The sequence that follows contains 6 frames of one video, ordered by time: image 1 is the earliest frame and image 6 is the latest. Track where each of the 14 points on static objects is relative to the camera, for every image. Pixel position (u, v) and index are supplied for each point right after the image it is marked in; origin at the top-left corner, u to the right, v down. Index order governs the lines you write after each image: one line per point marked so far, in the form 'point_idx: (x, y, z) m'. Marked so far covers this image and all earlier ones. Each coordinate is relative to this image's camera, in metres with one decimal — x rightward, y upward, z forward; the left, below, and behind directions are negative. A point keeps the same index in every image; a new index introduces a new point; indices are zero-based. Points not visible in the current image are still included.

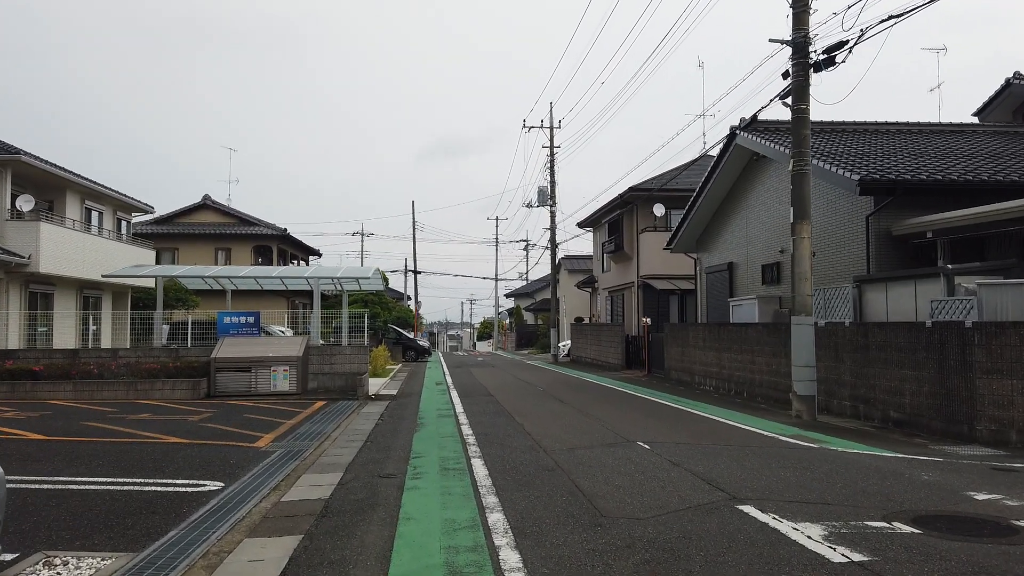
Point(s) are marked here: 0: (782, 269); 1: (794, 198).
0: (+5.3, +0.4, +14.8) m
1: (+4.0, +1.3, +10.7) m
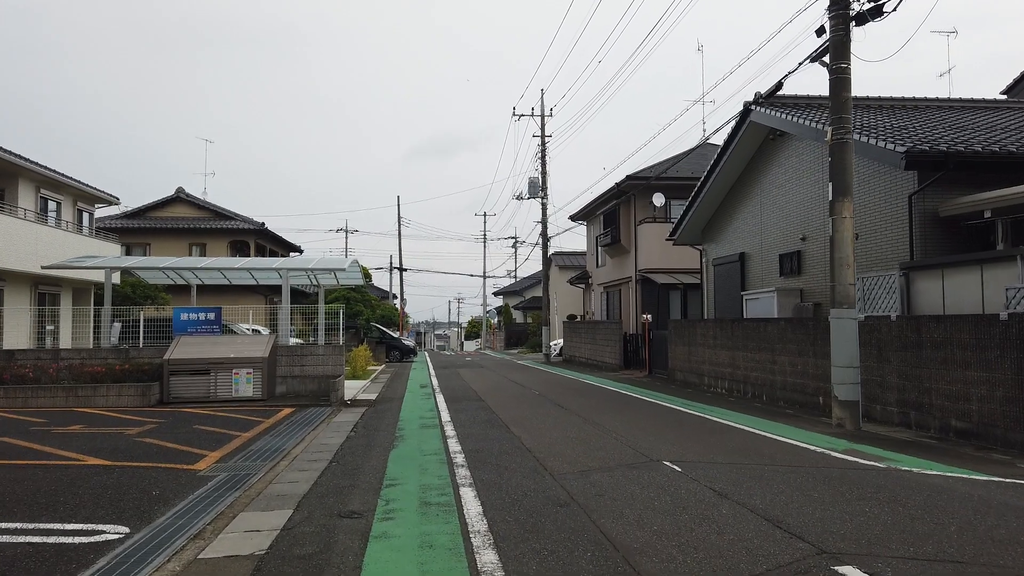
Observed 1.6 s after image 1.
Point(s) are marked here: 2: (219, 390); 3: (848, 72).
0: (+5.2, +0.5, +13.4) m
1: (+3.9, +1.4, +9.3) m
2: (-4.8, -1.7, +12.4) m
3: (+4.1, +2.6, +9.2) m
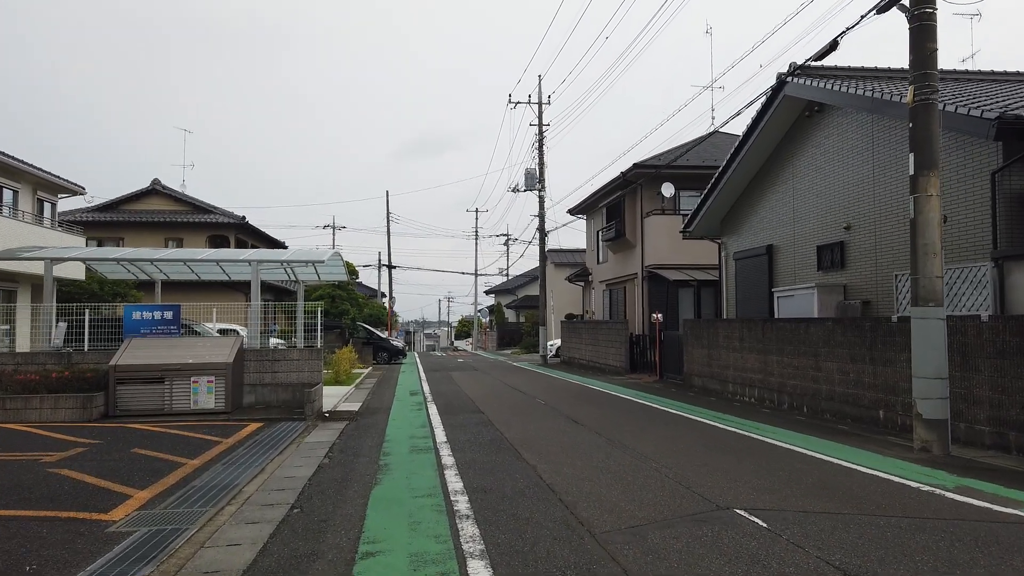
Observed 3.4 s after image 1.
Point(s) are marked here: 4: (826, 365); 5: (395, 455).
0: (+5.2, +0.6, +11.8) m
1: (+4.0, +1.5, +7.6) m
2: (-4.8, -1.6, +10.6) m
3: (+4.2, +2.7, +7.6) m
4: (+4.4, -1.1, +10.6) m
5: (-1.2, -1.7, +7.5) m
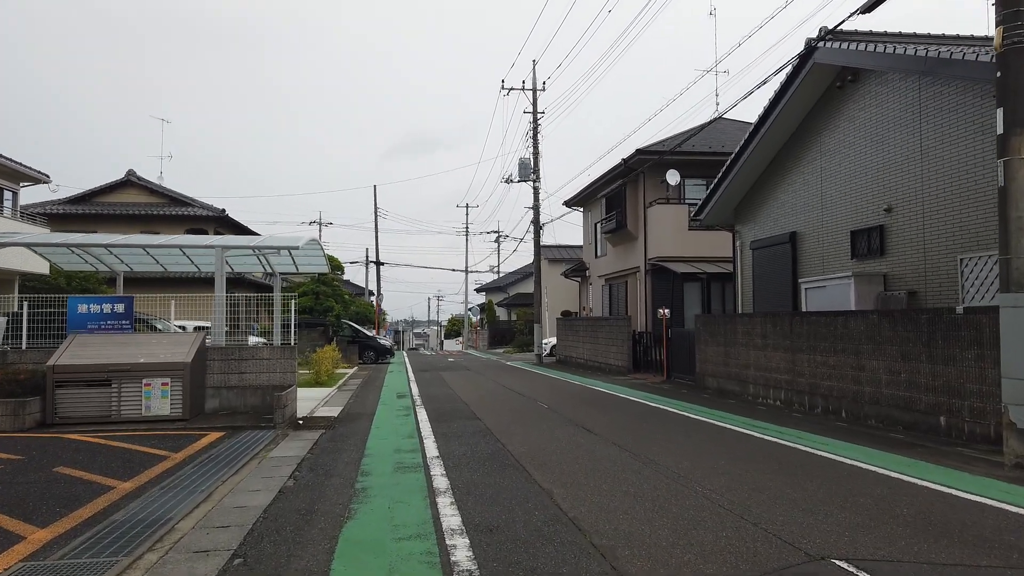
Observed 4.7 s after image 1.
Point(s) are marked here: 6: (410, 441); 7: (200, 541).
0: (+5.2, +0.7, +10.5) m
1: (+4.1, +1.6, +6.3) m
2: (-4.7, -1.5, +9.2) m
3: (+4.3, +2.9, +6.3) m
4: (+4.4, -0.9, +9.4) m
5: (-1.1, -1.5, +6.1) m
6: (-1.1, -1.6, +7.8) m
7: (-1.8, -1.5, +4.4) m
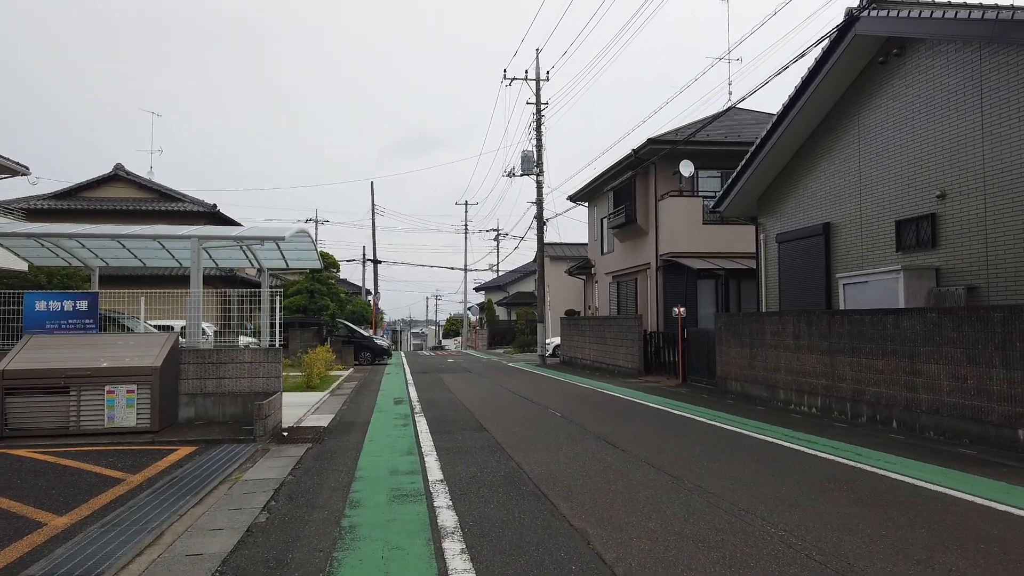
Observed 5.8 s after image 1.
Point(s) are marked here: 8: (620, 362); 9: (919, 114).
0: (+5.4, +0.8, +9.4) m
1: (+4.2, +1.7, +5.2) m
2: (-4.6, -1.4, +8.1) m
3: (+4.4, +2.9, +5.2) m
4: (+4.6, -0.9, +8.3) m
5: (-1.0, -1.5, +5.1) m
6: (-0.9, -1.5, +6.7) m
7: (-1.7, -1.4, +3.3) m
8: (+2.8, -1.9, +19.1) m
9: (+5.3, +2.3, +9.8) m
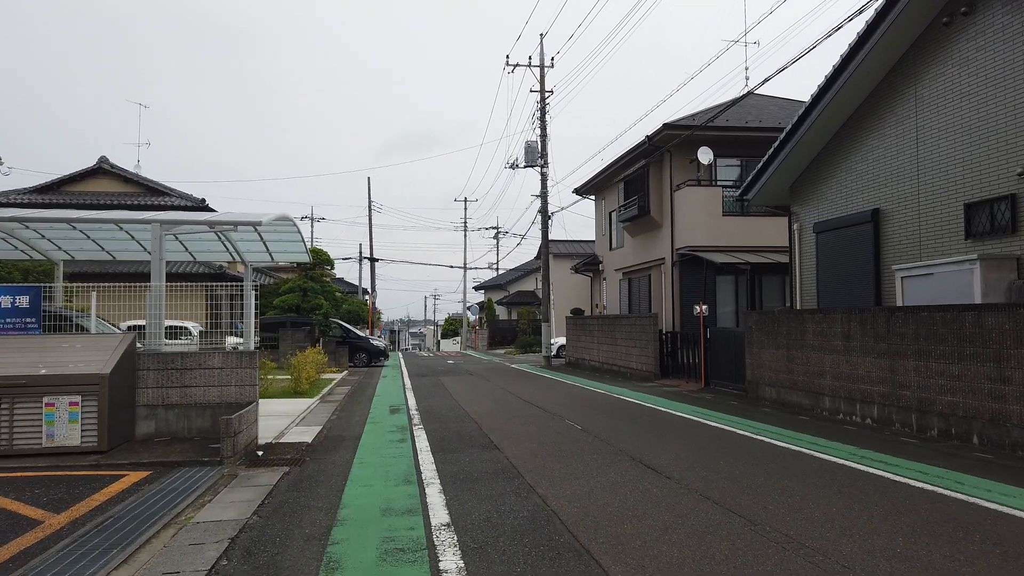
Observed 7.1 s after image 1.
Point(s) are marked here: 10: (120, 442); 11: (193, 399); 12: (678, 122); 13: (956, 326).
0: (+5.5, +0.9, +8.1) m
1: (+4.4, +1.8, +3.9) m
2: (-4.5, -1.3, +6.8) m
3: (+4.6, +3.0, +3.9) m
4: (+4.7, -0.8, +7.0) m
5: (-0.8, -1.4, +3.7) m
6: (-0.8, -1.4, +5.4) m
7: (-1.5, -1.3, +2.0) m
8: (+2.9, -1.8, +17.8) m
9: (+5.5, +2.3, +8.5) m
10: (-3.8, -1.5, +7.3) m
11: (-3.3, -1.2, +7.8) m
12: (+3.8, +3.7, +17.1) m
13: (+4.6, -0.4, +7.8) m
